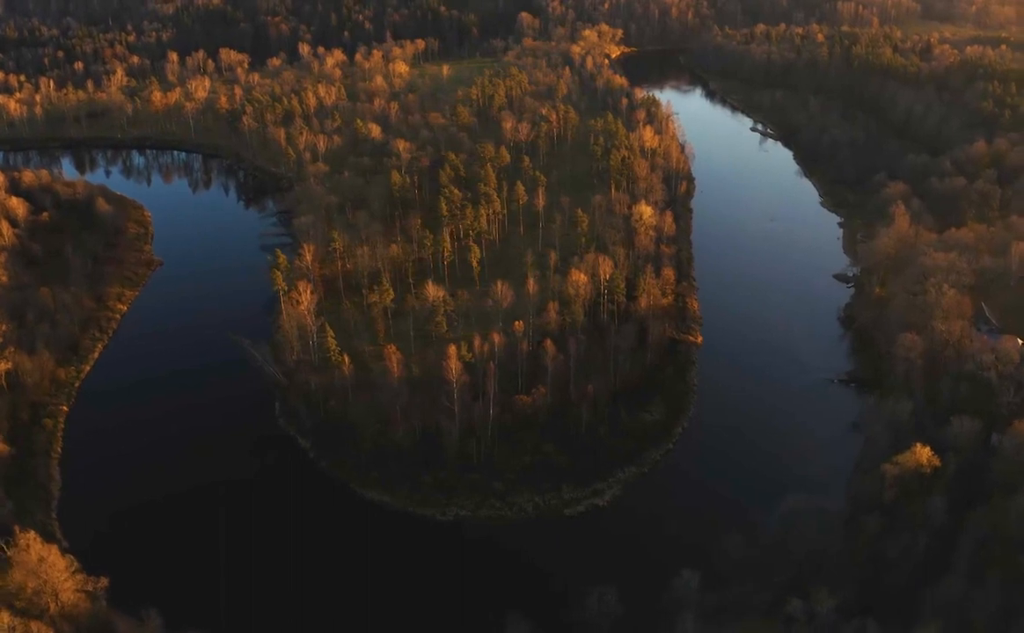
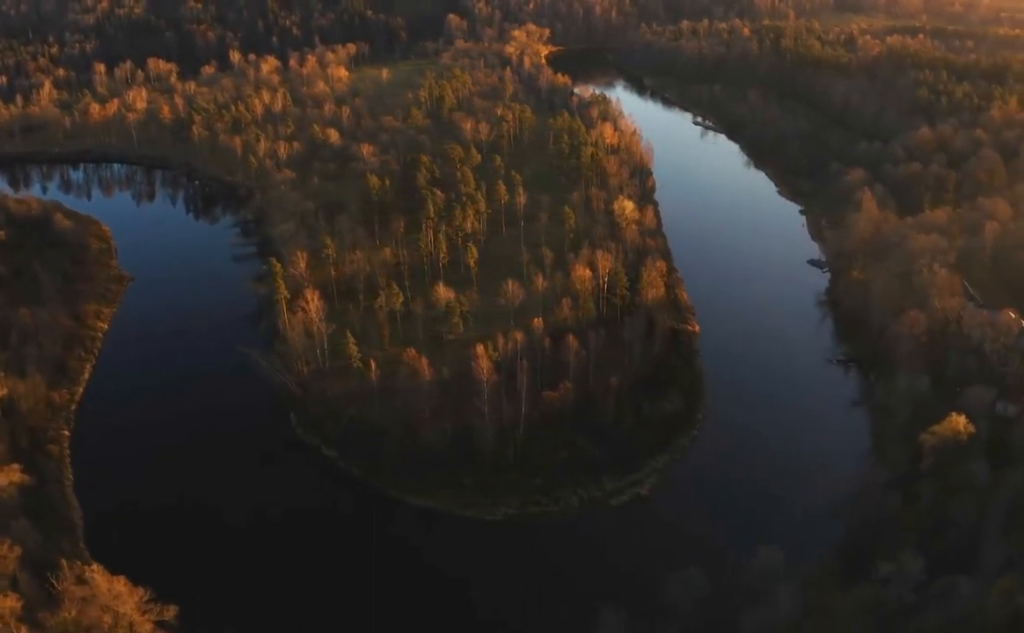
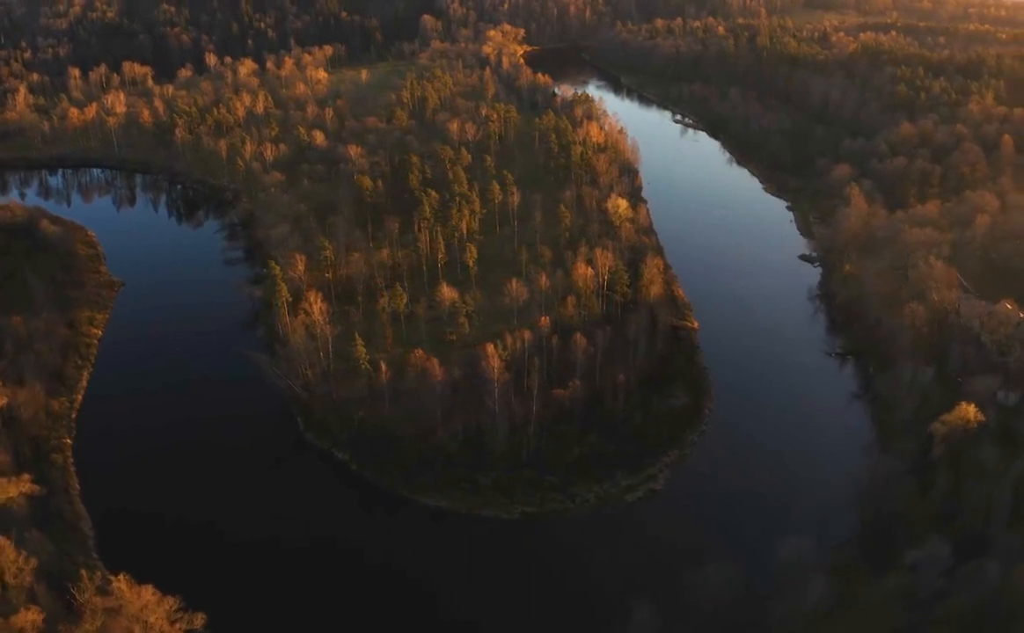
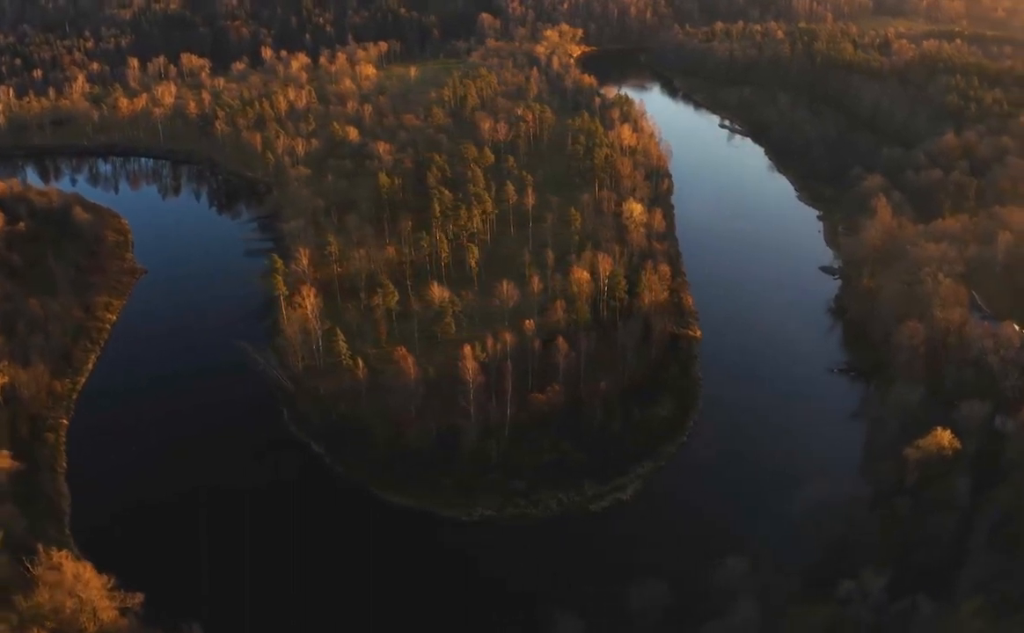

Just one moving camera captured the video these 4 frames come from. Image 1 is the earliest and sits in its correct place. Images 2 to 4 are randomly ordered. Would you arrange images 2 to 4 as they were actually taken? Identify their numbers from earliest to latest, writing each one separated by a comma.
4, 2, 3
